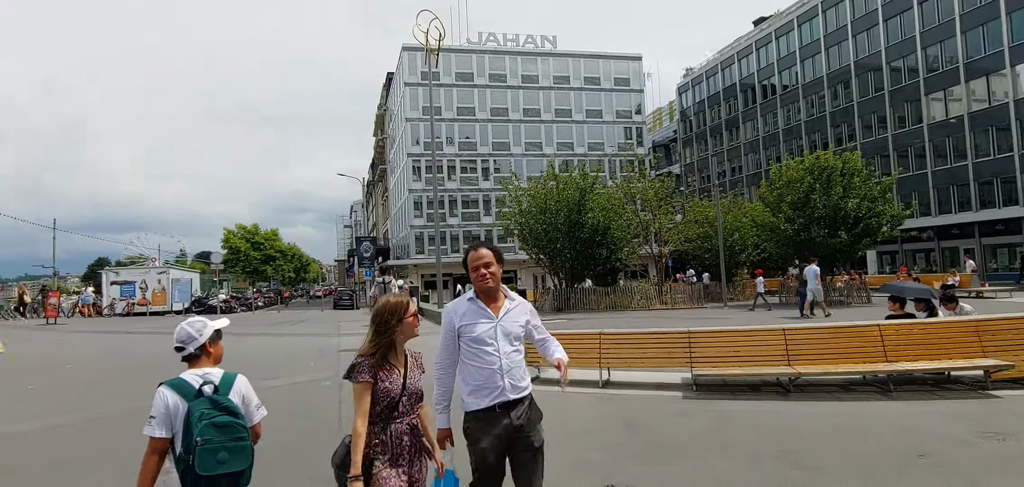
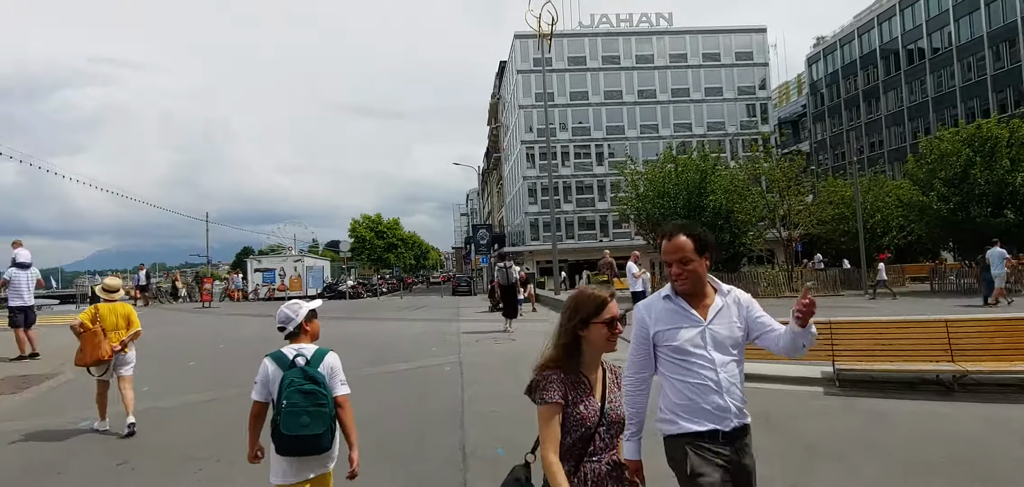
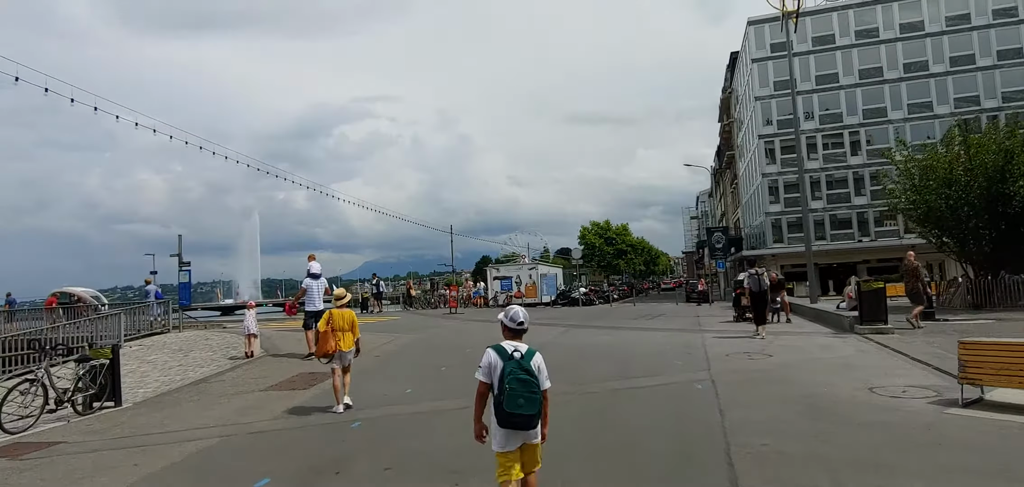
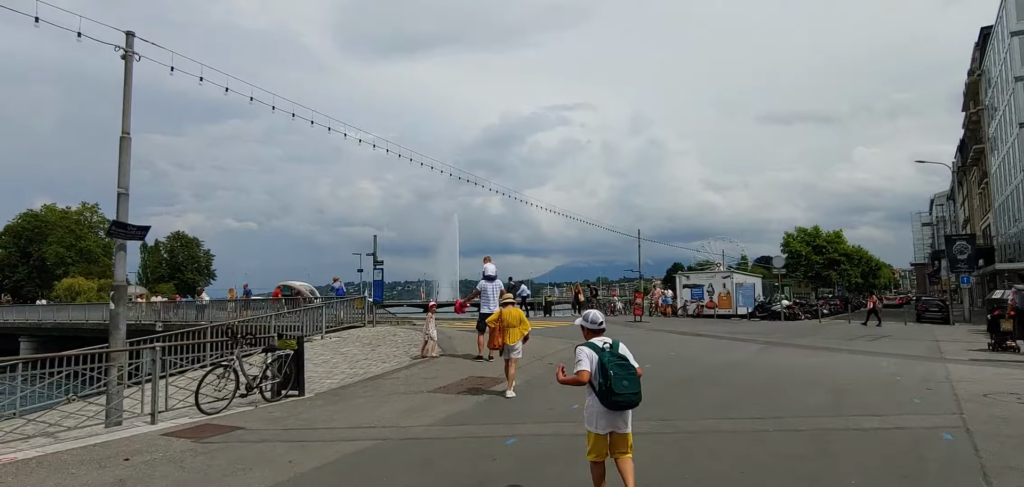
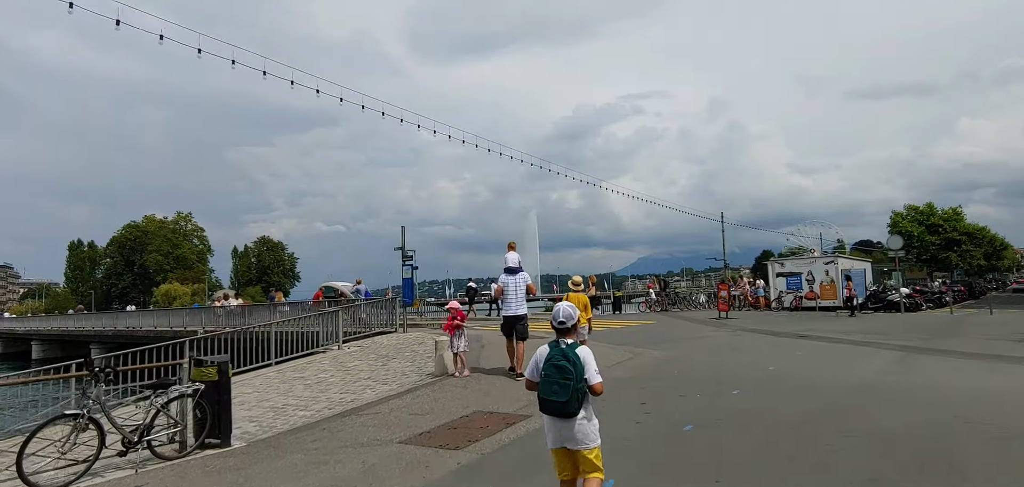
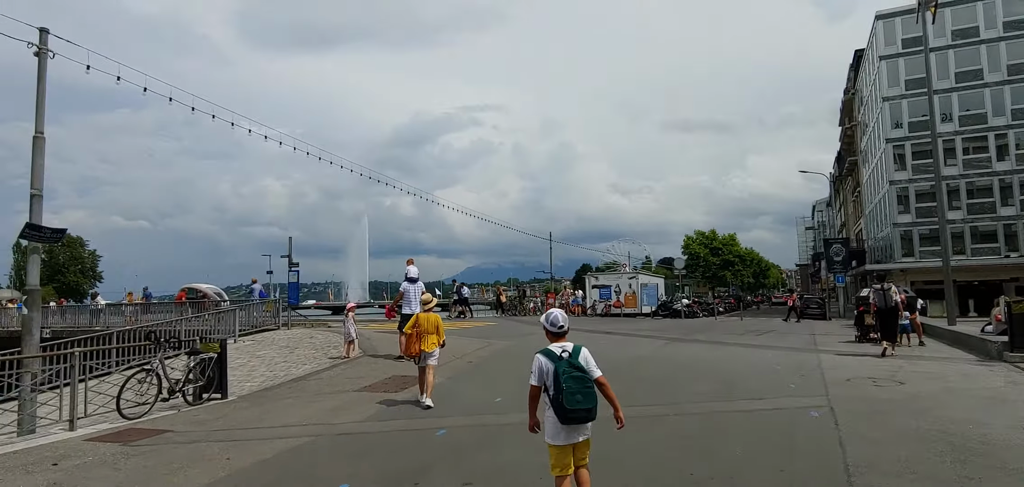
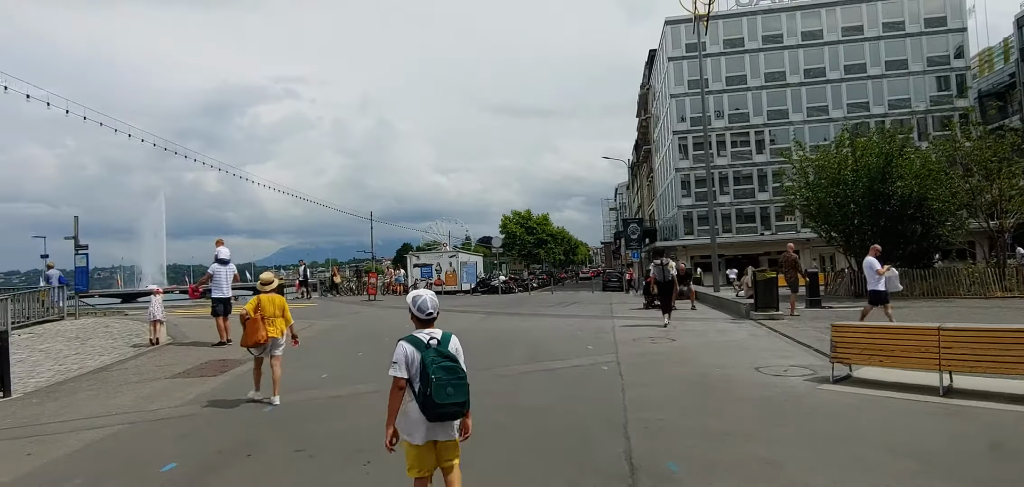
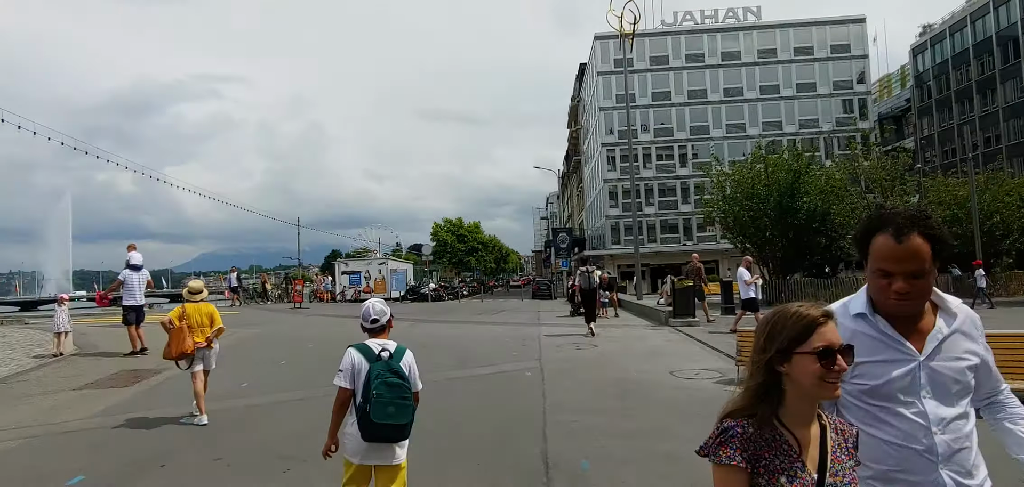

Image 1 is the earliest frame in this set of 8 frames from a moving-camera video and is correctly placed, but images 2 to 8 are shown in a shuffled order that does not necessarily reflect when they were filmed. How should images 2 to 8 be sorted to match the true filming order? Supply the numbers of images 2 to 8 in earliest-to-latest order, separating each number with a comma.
2, 8, 7, 3, 6, 4, 5
